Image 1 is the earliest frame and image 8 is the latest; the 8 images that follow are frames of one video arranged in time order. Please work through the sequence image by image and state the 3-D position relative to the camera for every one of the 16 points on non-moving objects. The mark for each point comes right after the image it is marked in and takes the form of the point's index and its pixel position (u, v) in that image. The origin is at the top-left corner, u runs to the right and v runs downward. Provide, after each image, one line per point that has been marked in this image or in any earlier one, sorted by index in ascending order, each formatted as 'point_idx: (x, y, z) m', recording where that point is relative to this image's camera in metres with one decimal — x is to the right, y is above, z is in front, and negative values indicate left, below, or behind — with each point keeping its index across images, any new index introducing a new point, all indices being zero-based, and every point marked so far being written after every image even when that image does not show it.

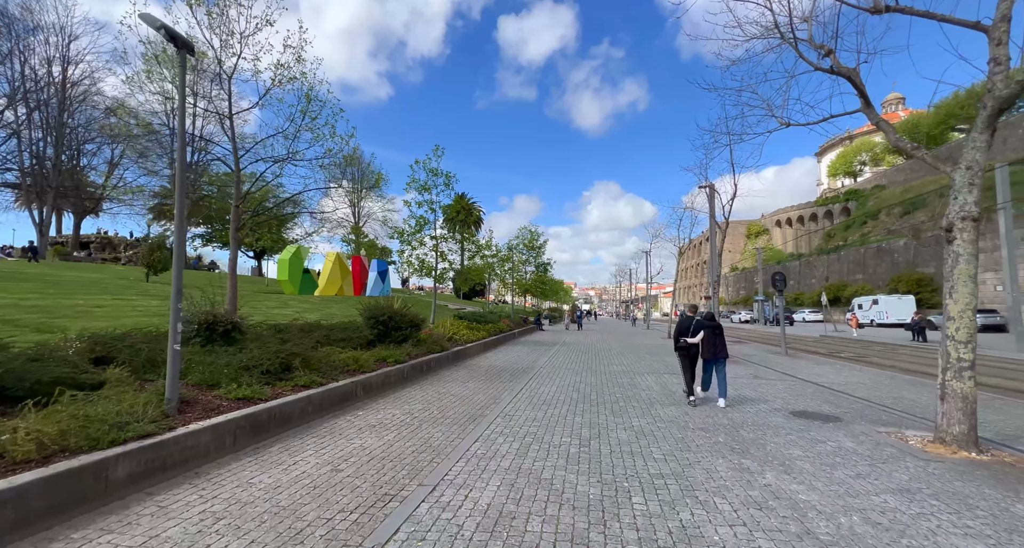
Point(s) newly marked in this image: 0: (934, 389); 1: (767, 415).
0: (+9.4, -2.6, +9.5) m
1: (+4.0, -2.2, +6.7) m
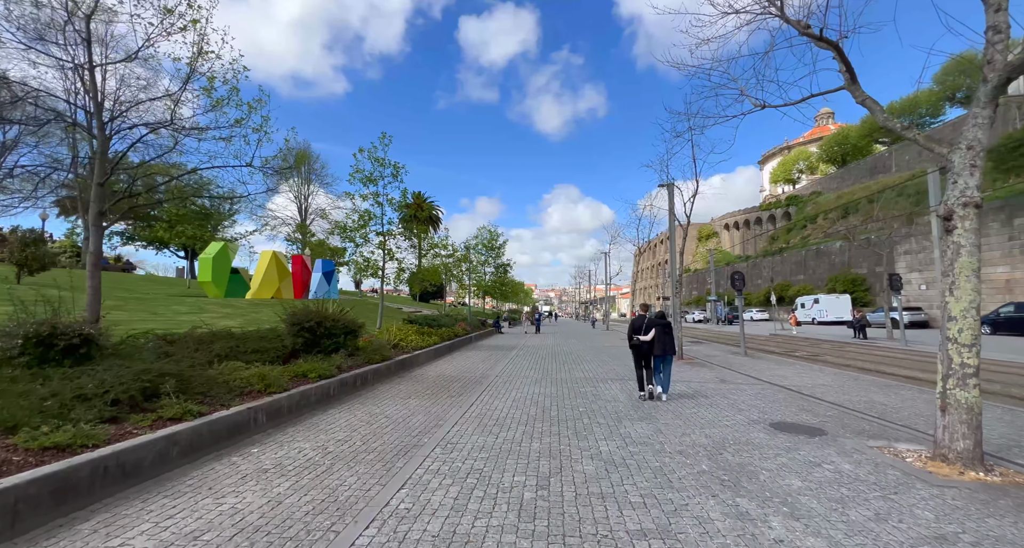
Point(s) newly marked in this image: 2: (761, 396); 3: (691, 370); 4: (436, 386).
0: (+8.4, -2.6, +9.3) m
1: (+3.2, -2.1, +6.0) m
2: (+5.0, -2.5, +8.6) m
3: (+5.3, -2.8, +12.8) m
4: (-1.5, -2.2, +8.7) m
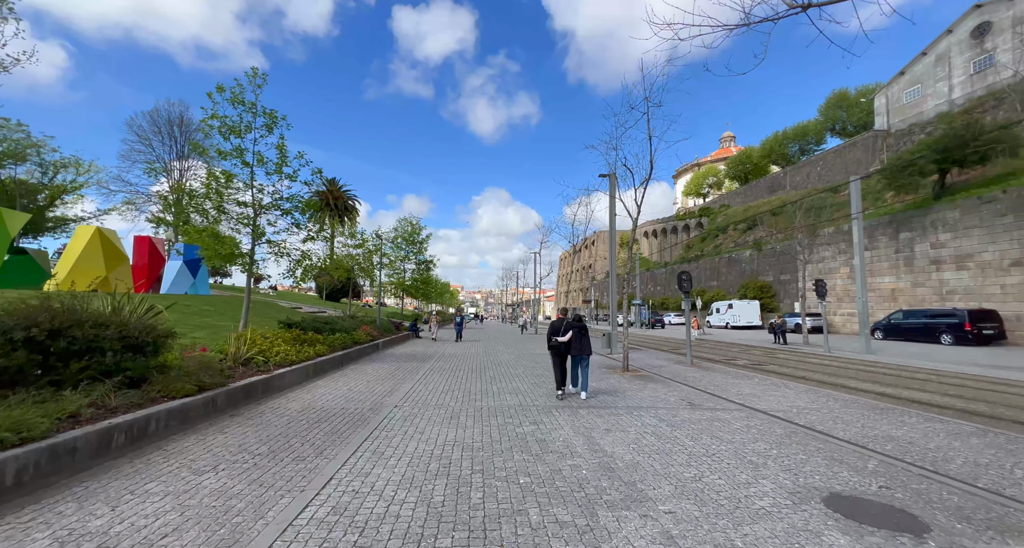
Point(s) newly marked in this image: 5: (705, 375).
0: (+6.9, -2.6, +7.6) m
1: (+2.4, -2.0, +3.5) m
2: (+3.7, -2.4, +6.3) m
3: (+3.3, -2.8, +10.5) m
4: (-2.7, -1.9, +5.4) m
5: (+5.7, -3.0, +12.6) m
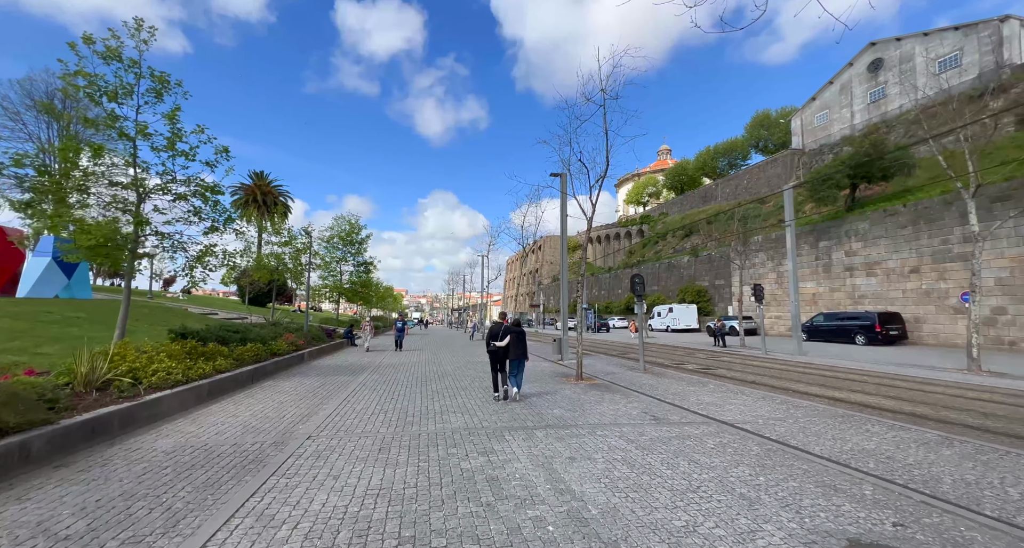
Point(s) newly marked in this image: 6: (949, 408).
0: (+6.0, -2.6, +7.3) m
1: (+2.0, -2.0, +2.6) m
2: (+3.0, -2.4, +5.6) m
3: (+2.0, -2.8, +9.7) m
4: (-3.3, -1.9, +3.9) m
5: (+4.2, -3.1, +12.1) m
6: (+9.8, -3.0, +9.7) m
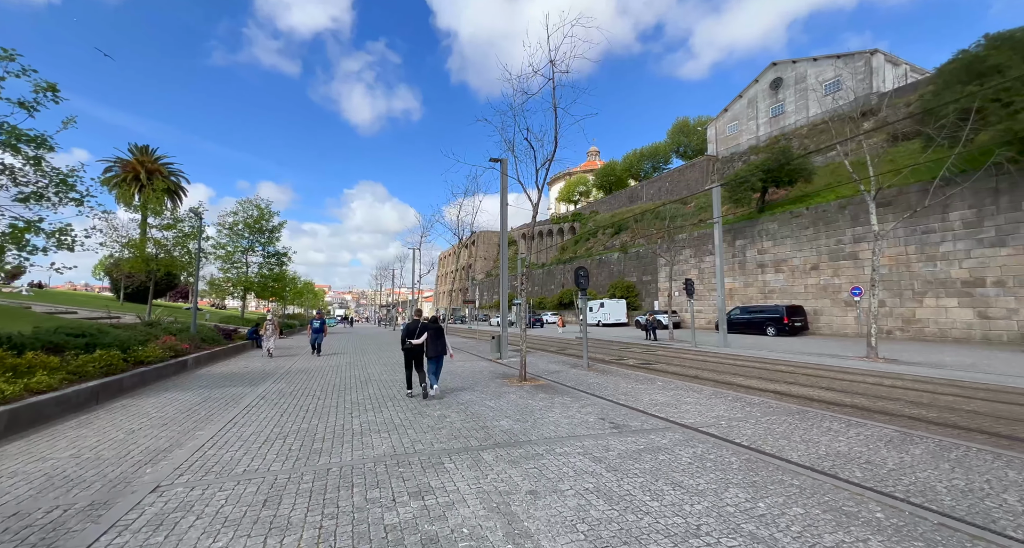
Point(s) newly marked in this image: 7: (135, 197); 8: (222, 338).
0: (+5.1, -2.4, +6.9) m
1: (+1.9, -1.8, +1.7) m
2: (+2.4, -2.2, +4.8) m
3: (+0.8, -2.6, +8.7) m
4: (-3.5, -1.7, +2.1) m
5: (+2.5, -2.8, +11.4) m
6: (+8.5, -2.9, +9.9) m
7: (-16.9, +3.4, +19.1) m
8: (-11.3, -2.5, +16.6) m
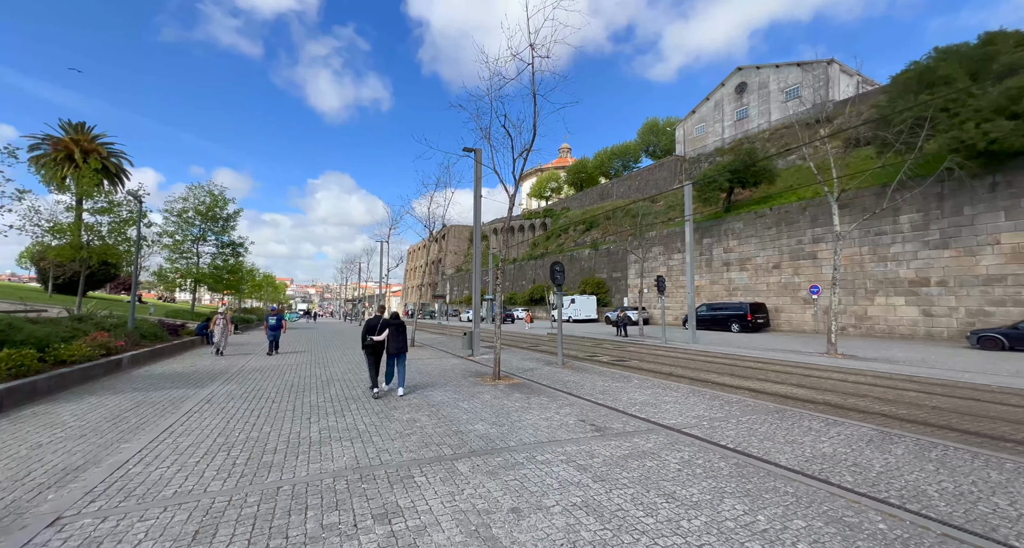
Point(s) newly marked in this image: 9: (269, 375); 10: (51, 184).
0: (+4.7, -2.4, +6.8) m
1: (+1.9, -1.8, +1.4) m
2: (+2.1, -2.2, +4.5) m
3: (+0.3, -2.5, +8.4) m
4: (-3.6, -1.6, +1.4) m
5: (+1.8, -2.7, +11.1) m
6: (+7.9, -2.8, +10.0) m
7: (-18.0, +3.8, +17.4) m
8: (-12.3, -2.2, +15.4) m
9: (-5.8, -2.4, +10.4) m
10: (-17.2, +3.4, +16.3) m
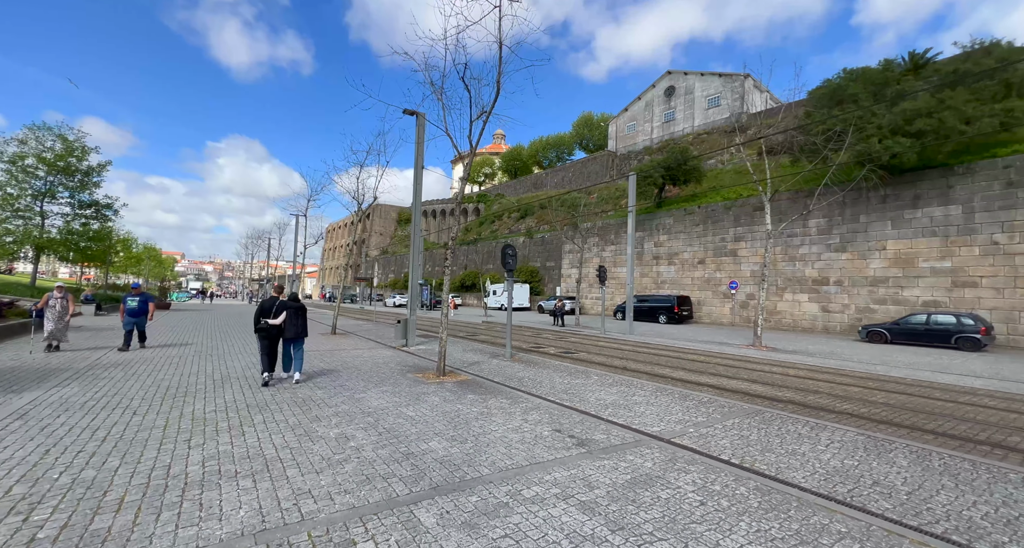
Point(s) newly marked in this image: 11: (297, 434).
0: (+4.1, -2.3, +6.3) m
1: (+2.2, -1.8, +0.5) m
2: (+2.0, -2.0, +3.6) m
3: (-0.4, -2.2, +7.1) m
4: (-3.1, -1.4, -0.4) m
5: (+0.6, -2.4, +10.1) m
6: (+6.8, -2.7, +10.0) m
7: (-19.7, +5.1, +12.9) m
8: (-14.0, -1.2, +12.0) m
9: (-6.8, -1.8, +8.1) m
10: (-18.8, +4.6, +12.0) m
11: (-2.6, -1.9, +5.3) m
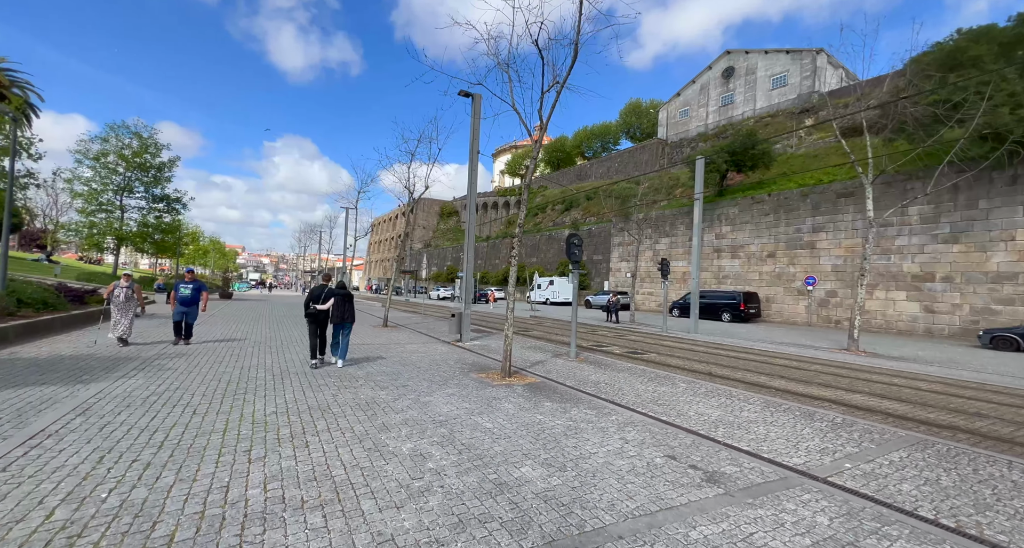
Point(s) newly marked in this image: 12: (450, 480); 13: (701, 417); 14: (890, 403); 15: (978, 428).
0: (+5.3, -2.1, +4.6) m
1: (+2.7, -1.7, -1.0) m
2: (+2.8, -1.9, +2.2) m
3: (+0.8, -2.0, +5.9) m
4: (-2.7, -1.2, -1.2) m
5: (+2.2, -2.2, +8.8) m
6: (+8.3, -2.5, +8.0) m
7: (-17.6, +5.5, +13.8) m
8: (-12.1, -0.9, +12.3) m
9: (-5.4, -1.6, +7.7) m
10: (-16.8, +4.9, +12.7) m
11: (-1.6, -1.8, +4.4) m
12: (-0.6, -1.7, +3.6) m
13: (+2.9, -2.1, +6.6) m
14: (+7.4, -2.5, +8.3) m
15: (+7.4, -2.4, +6.7) m
